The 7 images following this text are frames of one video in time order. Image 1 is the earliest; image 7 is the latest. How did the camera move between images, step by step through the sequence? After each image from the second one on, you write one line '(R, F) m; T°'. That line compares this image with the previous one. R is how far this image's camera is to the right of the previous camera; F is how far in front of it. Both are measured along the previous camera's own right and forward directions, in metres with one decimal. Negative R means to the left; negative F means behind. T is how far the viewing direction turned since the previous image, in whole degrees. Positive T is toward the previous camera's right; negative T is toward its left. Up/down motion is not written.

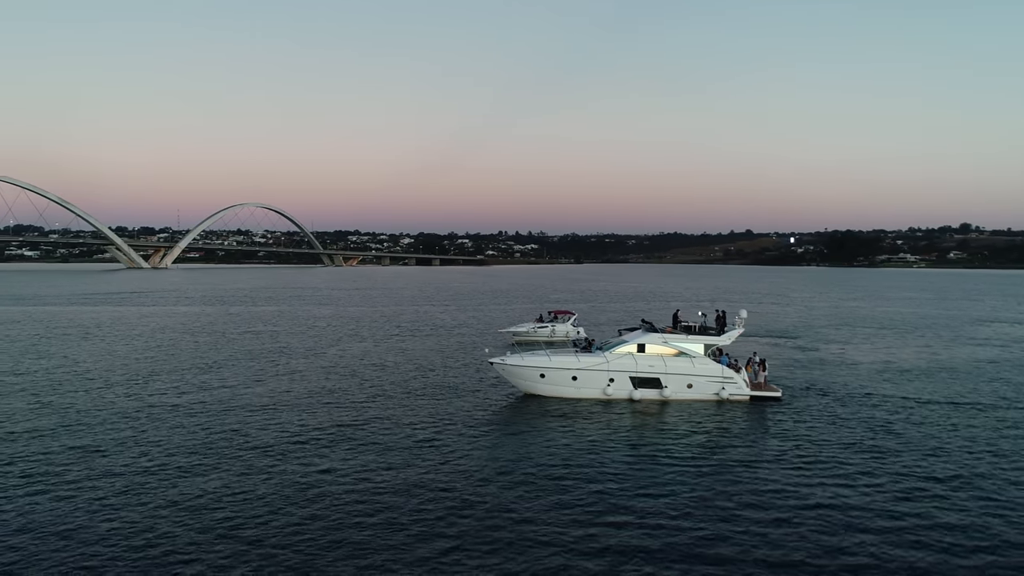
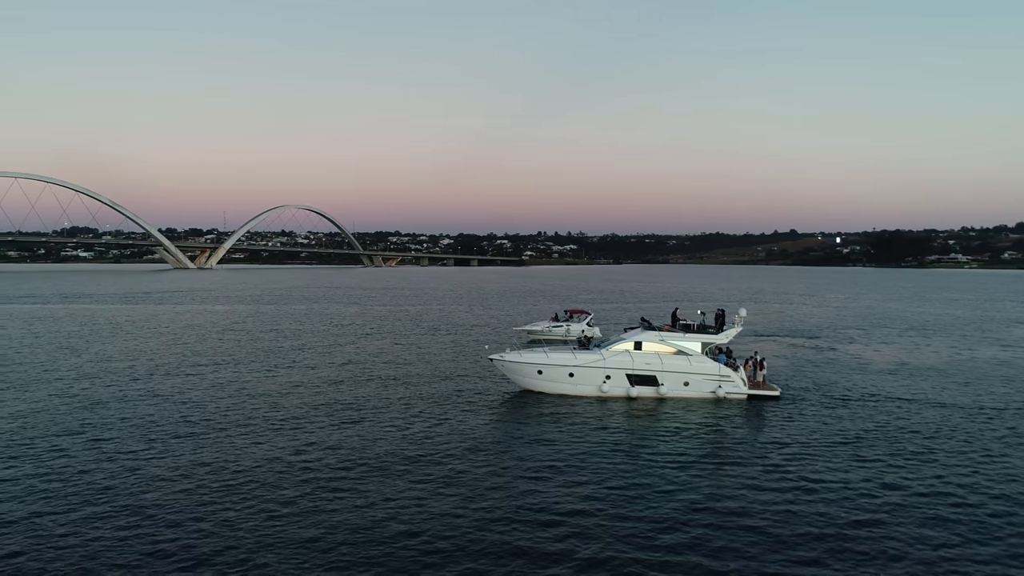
(+1.8, -0.2) m; -3°
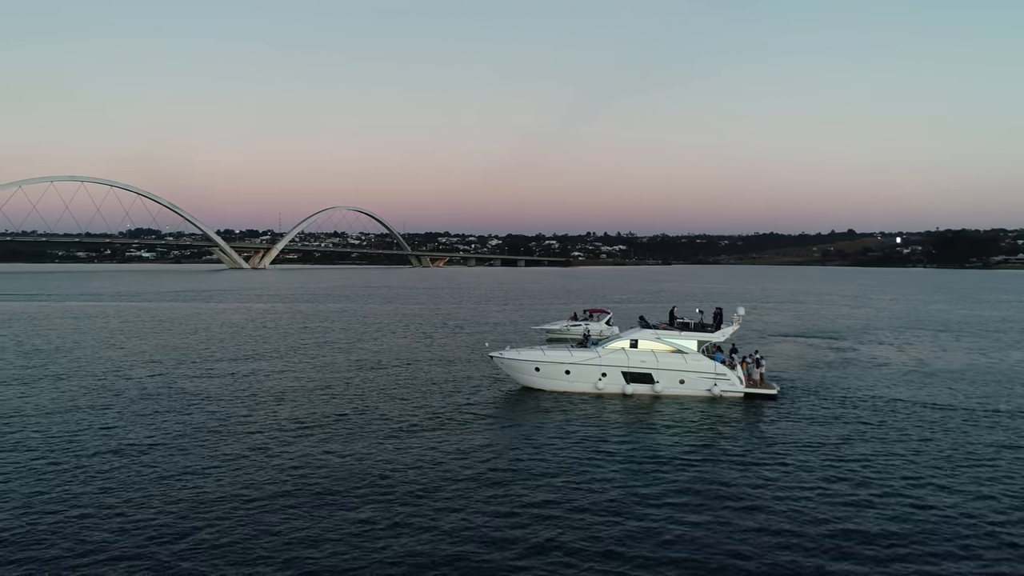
(+2.3, -0.3) m; -4°
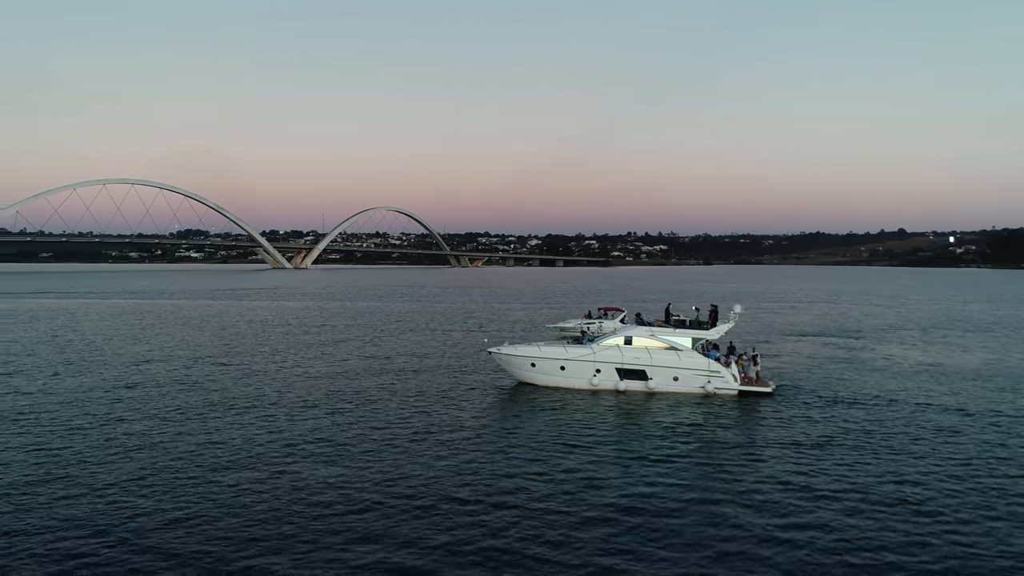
(+2.0, -0.2) m; -3°
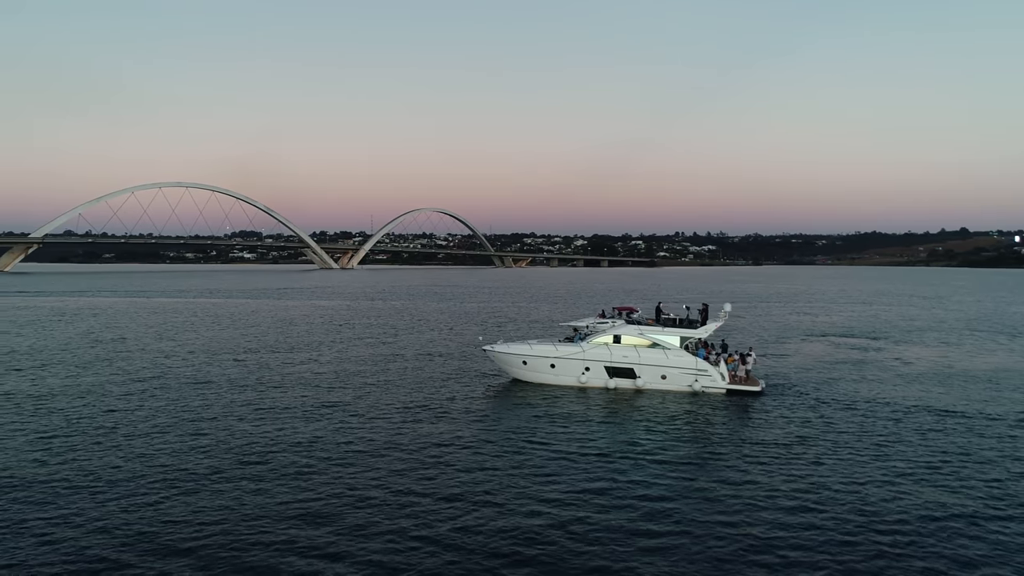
(+2.4, -0.2) m; -4°
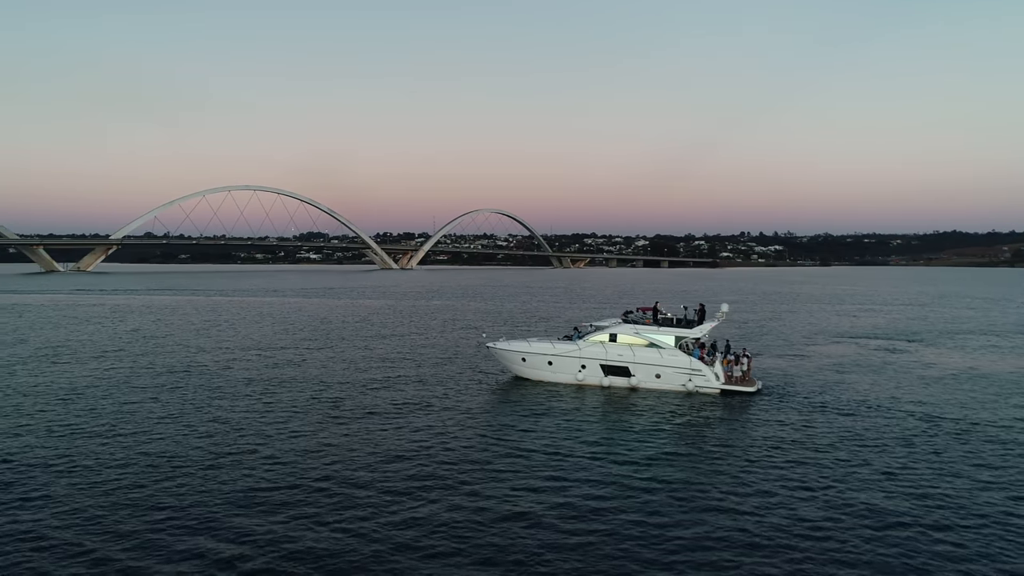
(+2.8, -0.2) m; -5°
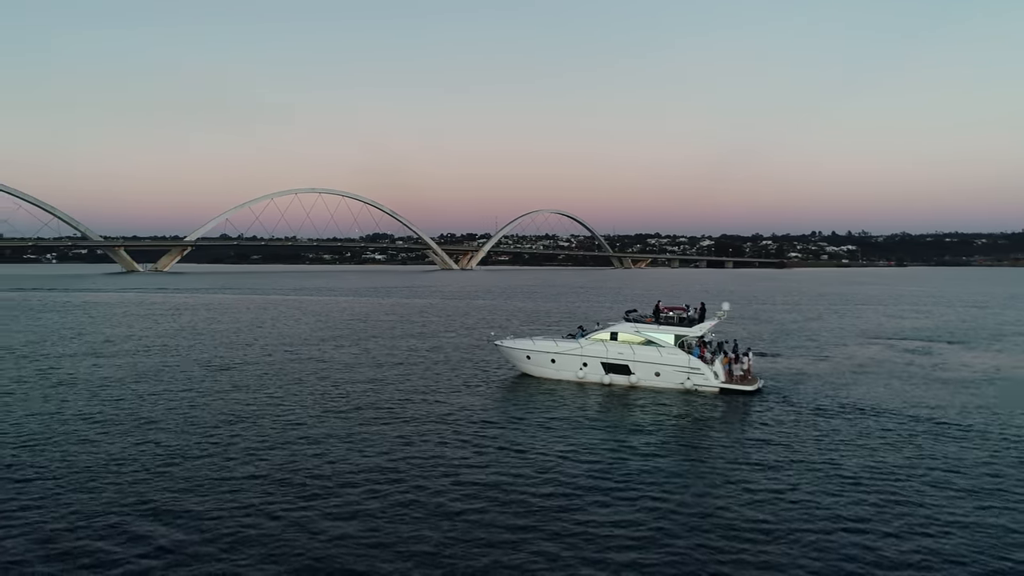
(+2.6, -0.1) m; -5°
